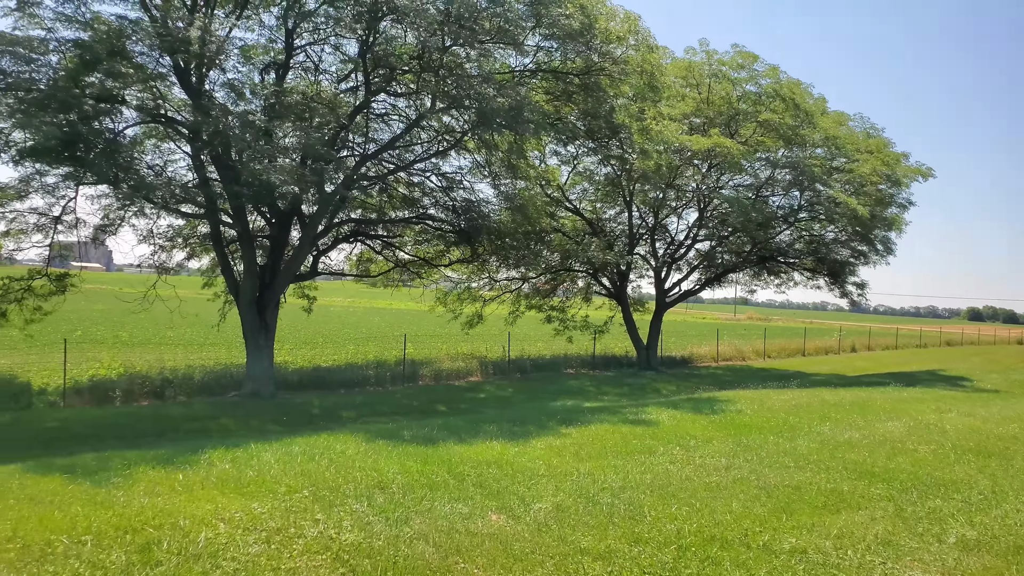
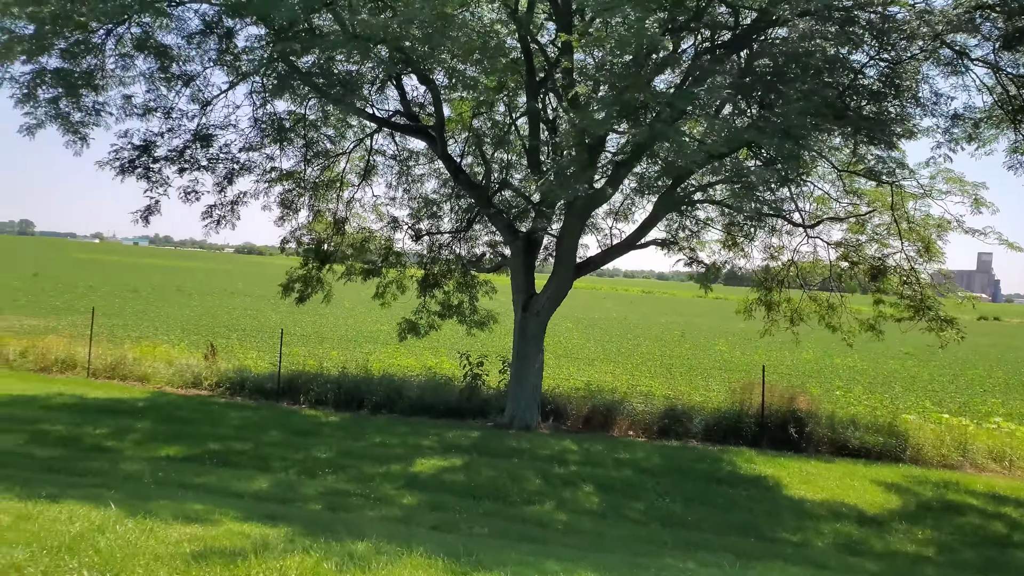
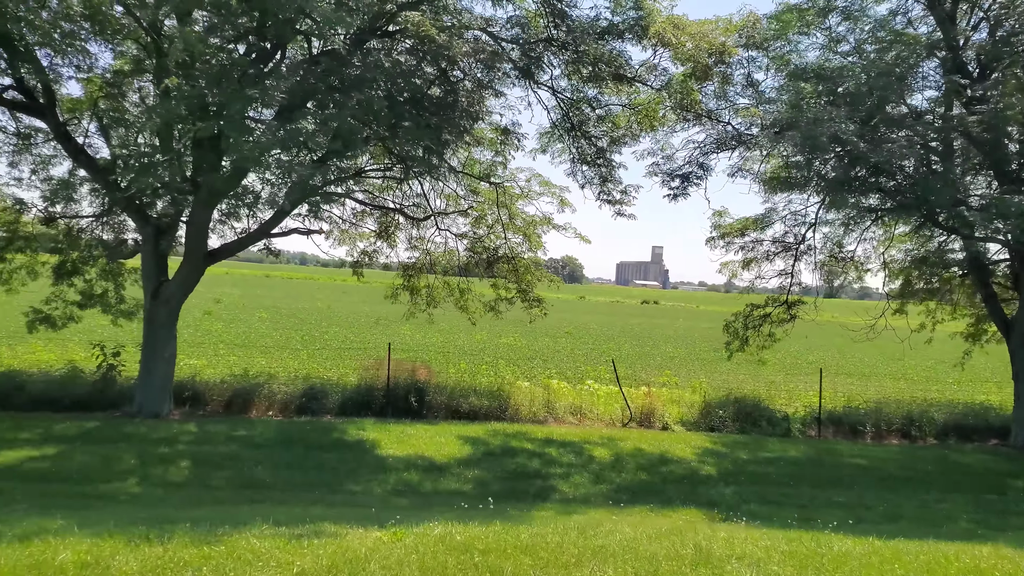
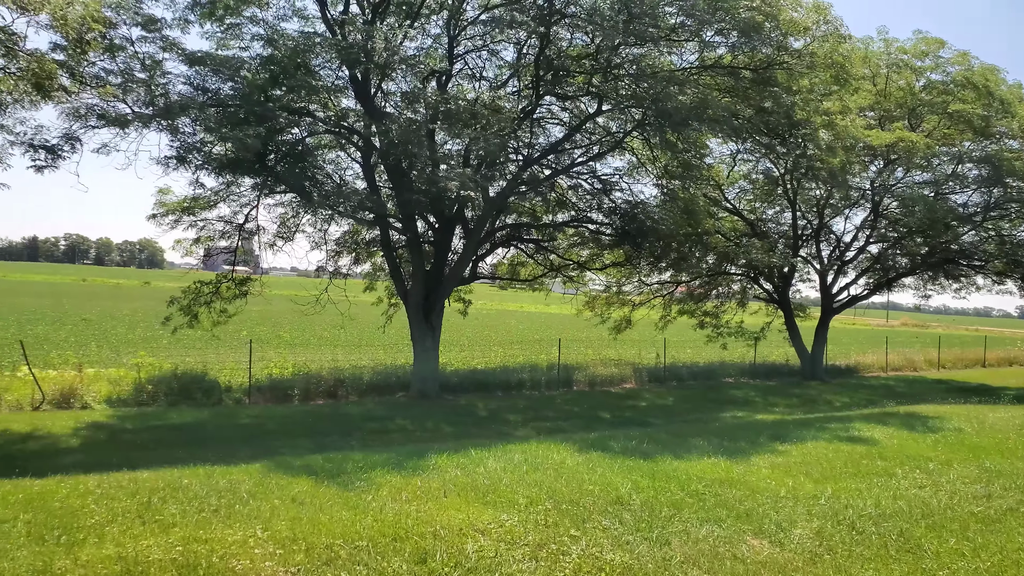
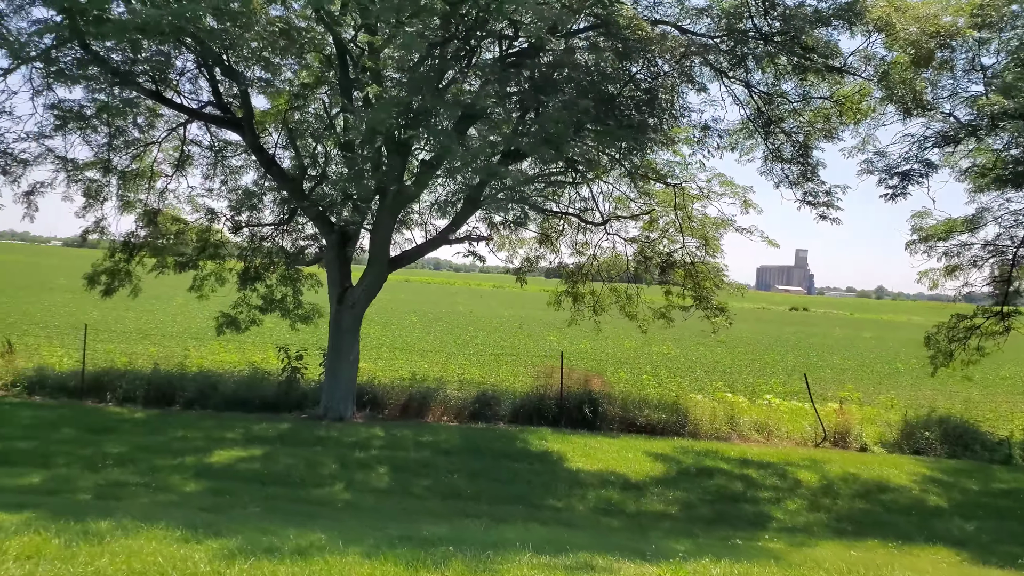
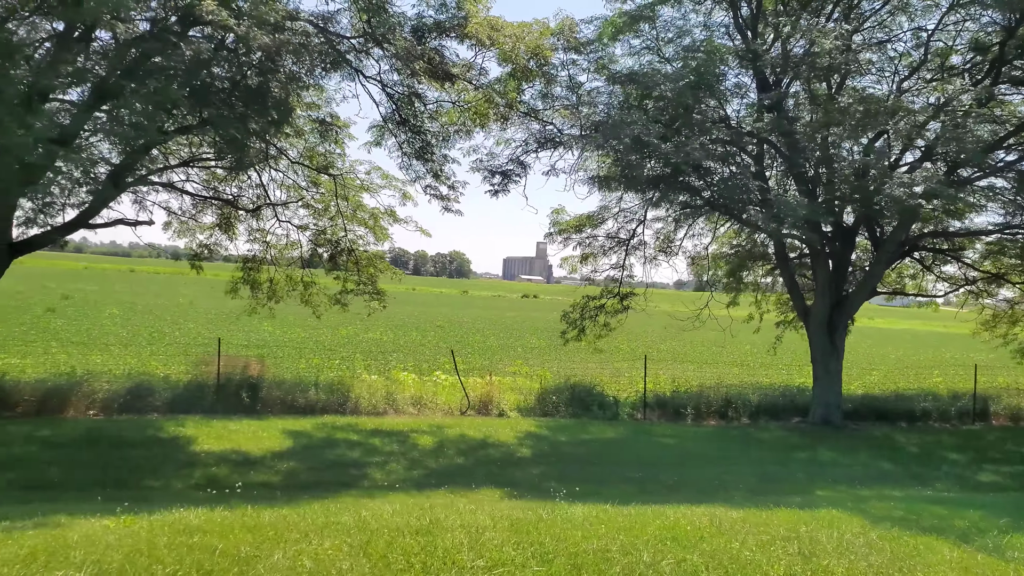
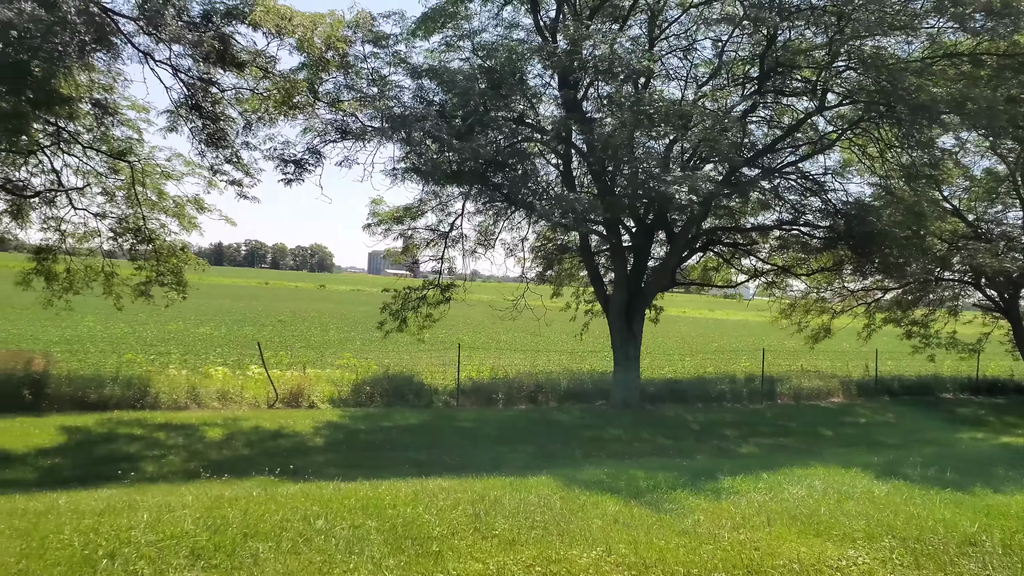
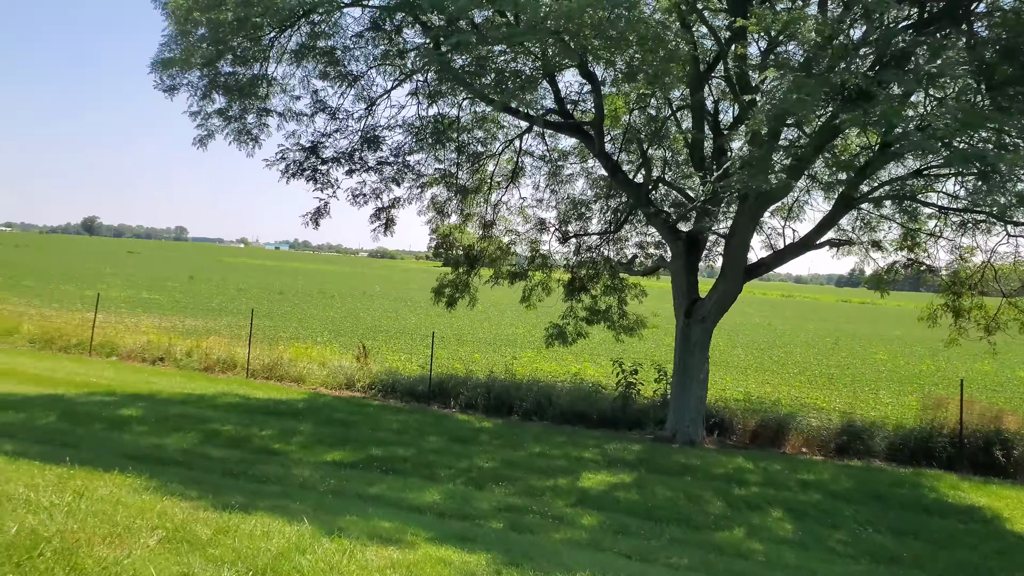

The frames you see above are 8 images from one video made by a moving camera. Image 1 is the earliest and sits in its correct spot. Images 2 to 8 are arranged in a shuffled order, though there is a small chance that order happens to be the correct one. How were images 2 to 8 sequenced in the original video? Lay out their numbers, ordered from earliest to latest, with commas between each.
4, 7, 6, 3, 5, 2, 8
